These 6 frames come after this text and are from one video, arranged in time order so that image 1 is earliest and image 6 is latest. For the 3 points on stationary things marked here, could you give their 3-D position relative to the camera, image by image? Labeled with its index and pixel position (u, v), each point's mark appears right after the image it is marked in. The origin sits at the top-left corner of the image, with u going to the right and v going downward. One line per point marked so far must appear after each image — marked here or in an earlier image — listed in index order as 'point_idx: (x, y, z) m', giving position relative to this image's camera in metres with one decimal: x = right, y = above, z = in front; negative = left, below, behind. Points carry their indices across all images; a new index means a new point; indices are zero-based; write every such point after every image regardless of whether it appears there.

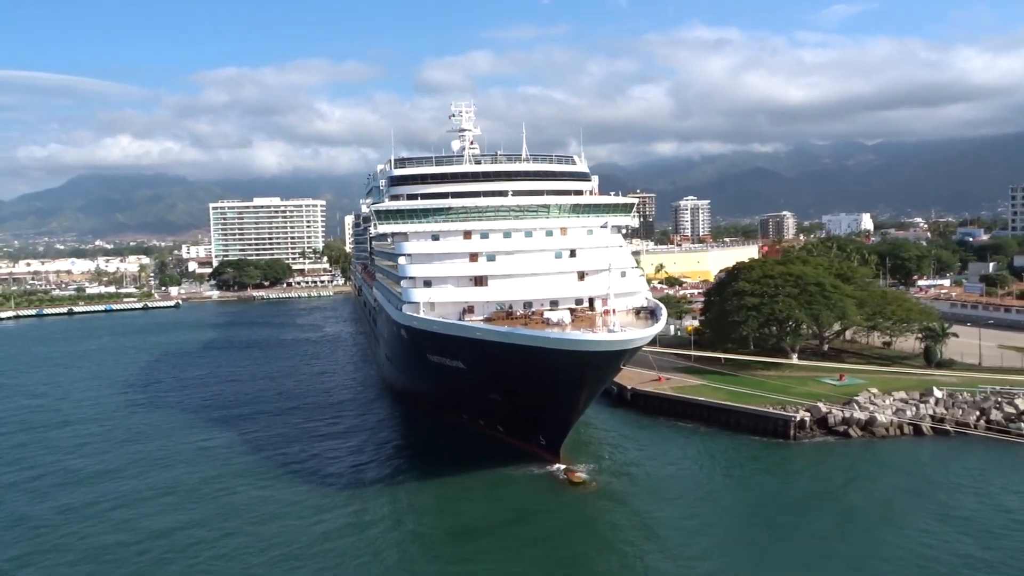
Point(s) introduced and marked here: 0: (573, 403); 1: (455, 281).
0: (+1.3, -2.6, +17.3) m
1: (-1.5, +0.2, +20.0) m
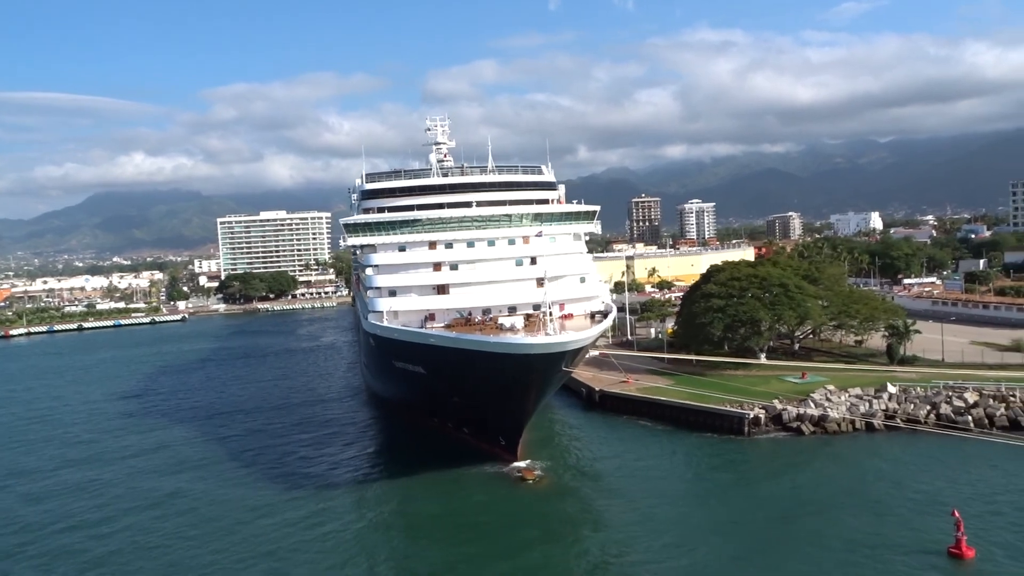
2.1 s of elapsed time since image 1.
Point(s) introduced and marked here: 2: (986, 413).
0: (+0.3, -2.7, +18.1) m
1: (-2.5, -0.1, +20.8) m
2: (+12.0, -3.2, +19.8) m
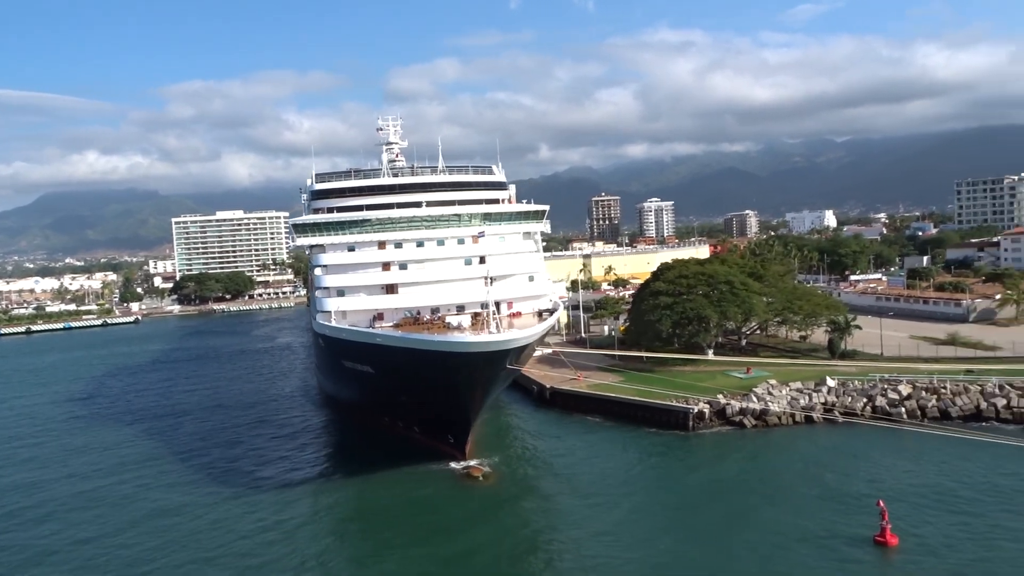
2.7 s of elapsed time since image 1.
0: (-1.0, -2.7, +18.3) m
1: (-3.9, -0.1, +20.8) m
2: (+10.7, -3.1, +20.6) m
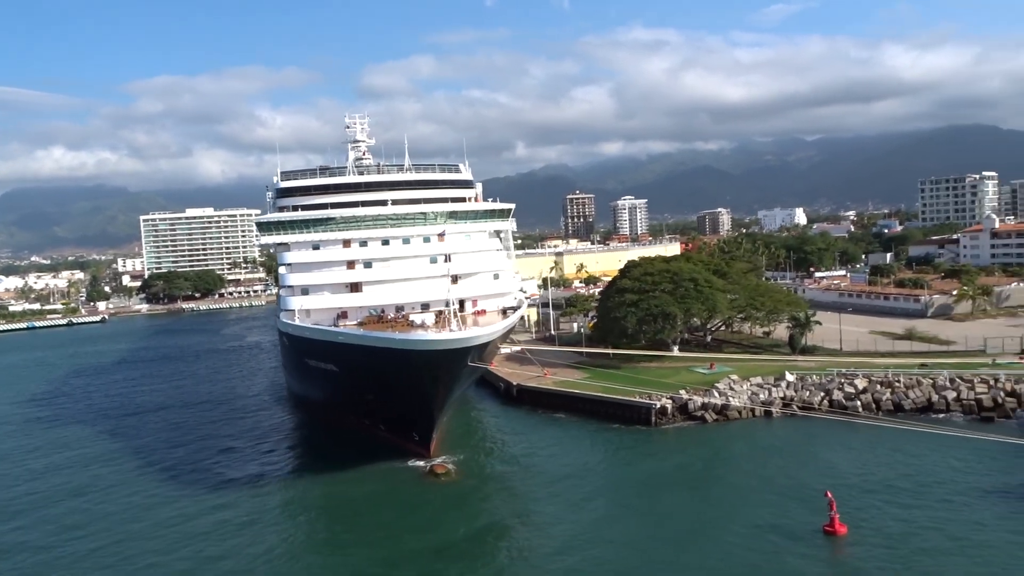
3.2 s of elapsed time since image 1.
0: (-1.8, -2.6, +18.4) m
1: (-4.8, 0.0, +20.9) m
2: (+9.8, -3.0, +21.1) m
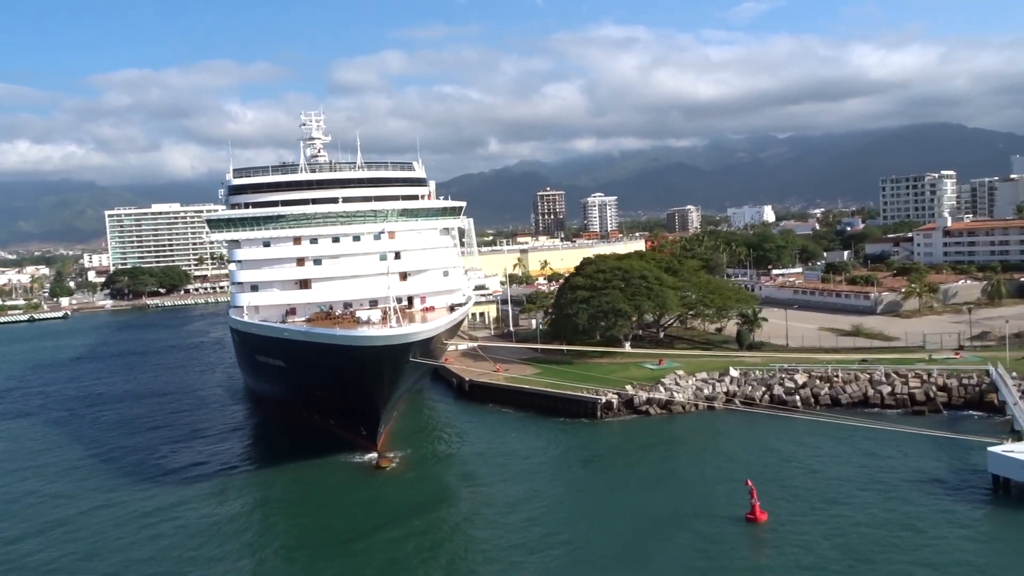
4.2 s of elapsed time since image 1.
0: (-3.1, -2.6, +18.6) m
1: (-6.2, +0.1, +21.0) m
2: (+8.4, -2.9, +21.7) m
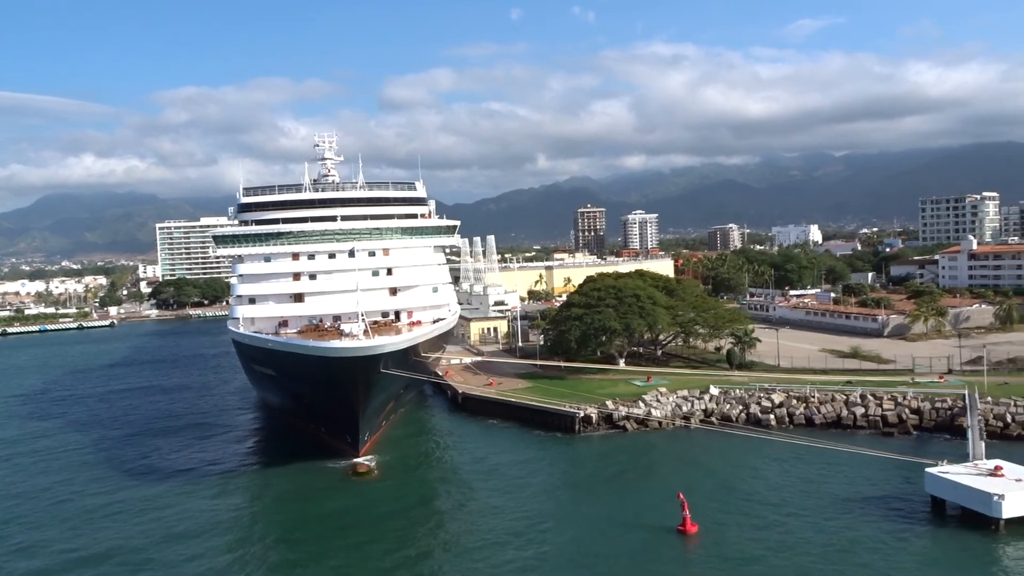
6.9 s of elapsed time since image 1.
0: (-3.8, -2.9, +19.7) m
1: (-6.7, -0.3, +22.3) m
2: (+7.8, -3.5, +22.0) m
